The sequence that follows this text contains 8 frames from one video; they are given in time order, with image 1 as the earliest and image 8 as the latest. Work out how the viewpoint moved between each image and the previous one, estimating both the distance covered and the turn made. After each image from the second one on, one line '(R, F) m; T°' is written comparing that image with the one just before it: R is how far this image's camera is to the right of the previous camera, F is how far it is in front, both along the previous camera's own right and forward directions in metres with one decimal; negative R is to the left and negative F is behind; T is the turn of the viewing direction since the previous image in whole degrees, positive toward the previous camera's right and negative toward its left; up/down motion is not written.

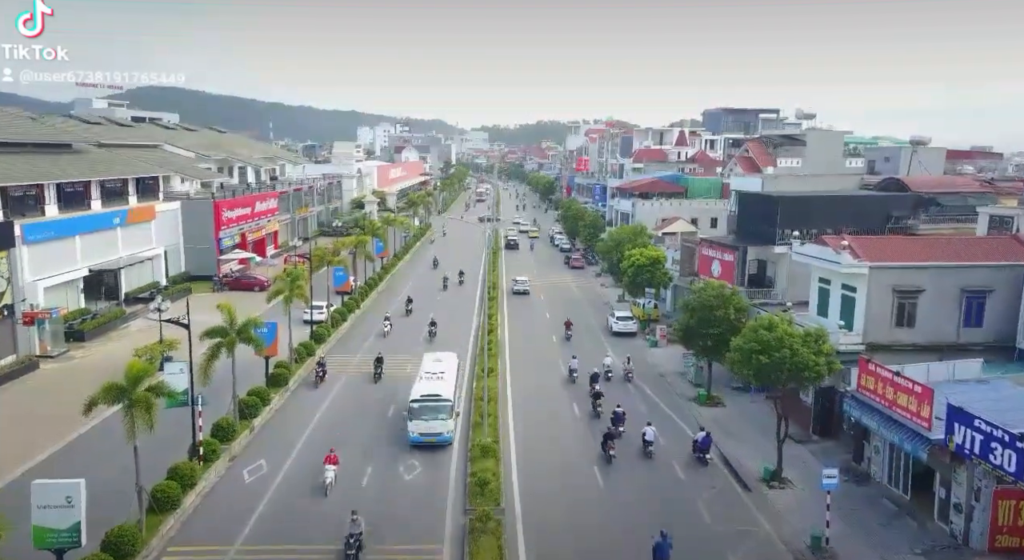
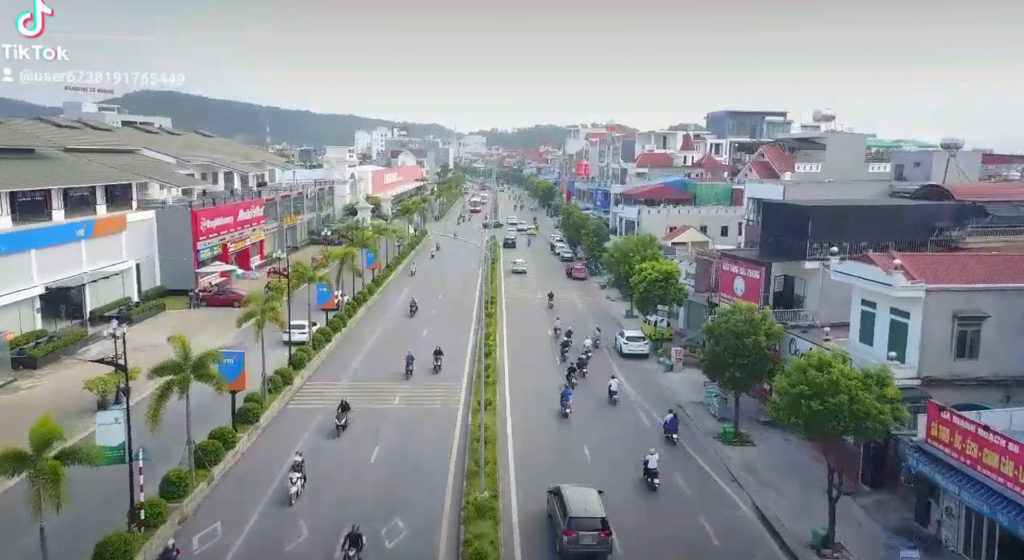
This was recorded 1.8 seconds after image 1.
(-0.1, +3.3) m; 0°
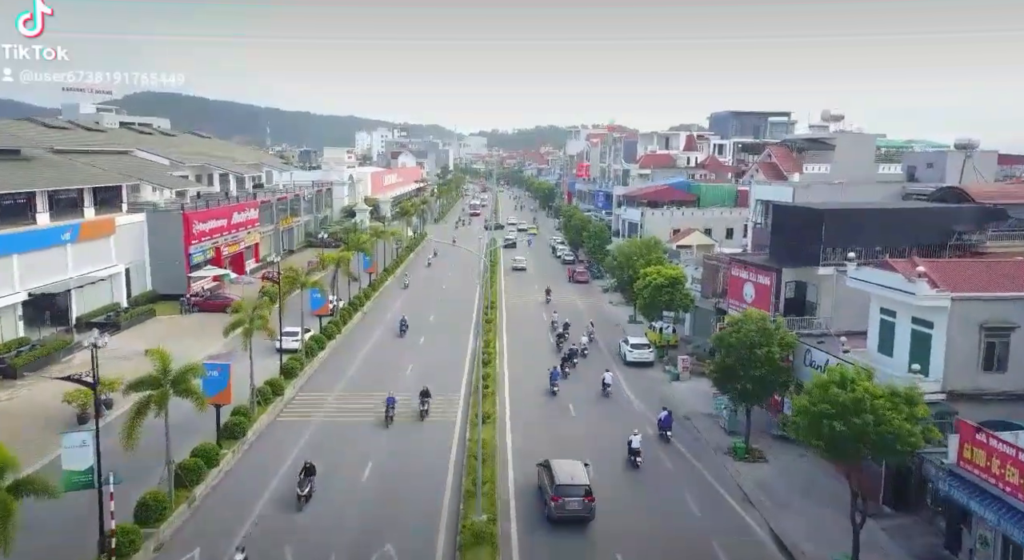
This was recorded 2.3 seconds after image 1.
(0.0, +1.2) m; 0°
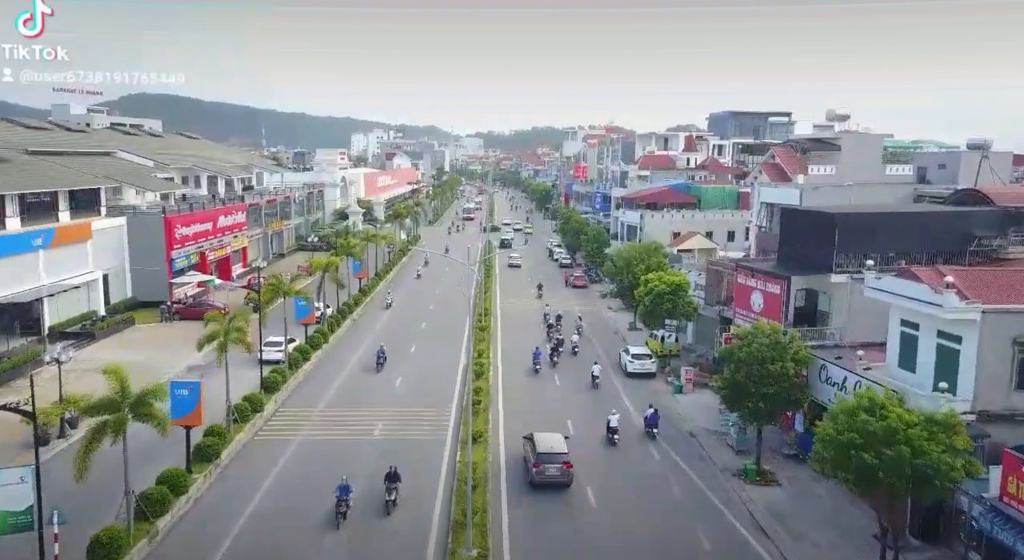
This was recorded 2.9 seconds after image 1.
(+0.1, +1.6) m; 0°
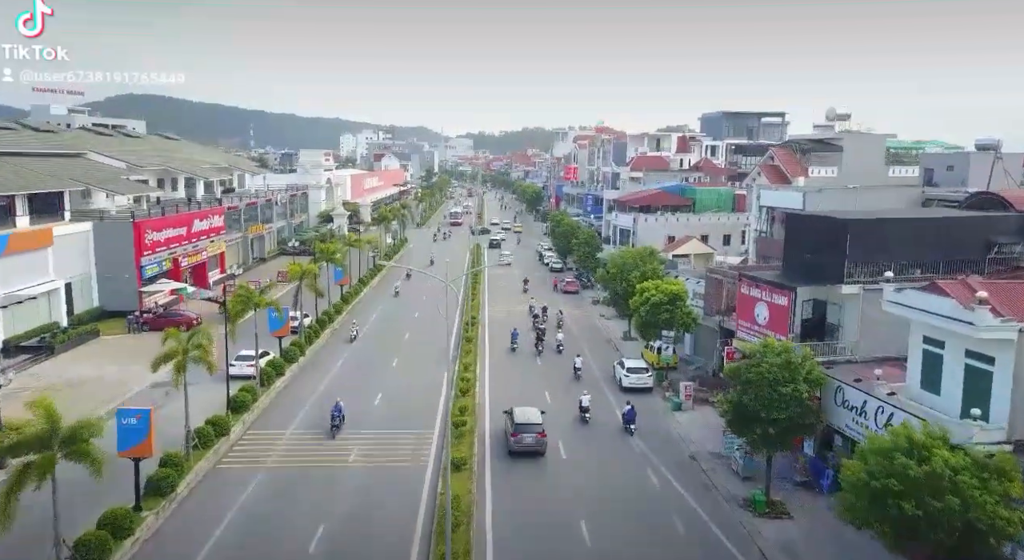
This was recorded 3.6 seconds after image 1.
(+0.1, +2.0) m; +1°
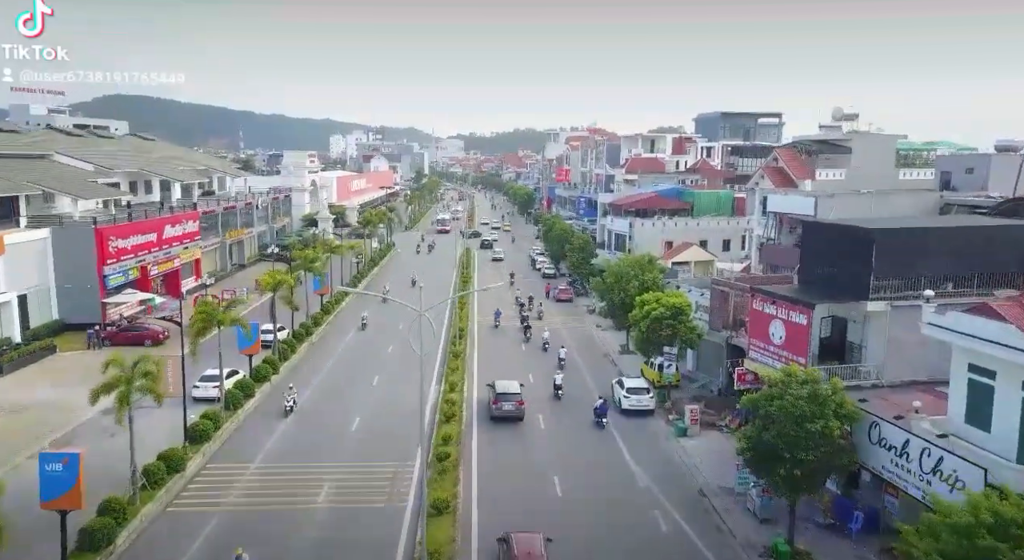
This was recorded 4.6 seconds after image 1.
(+0.1, +2.5) m; +1°
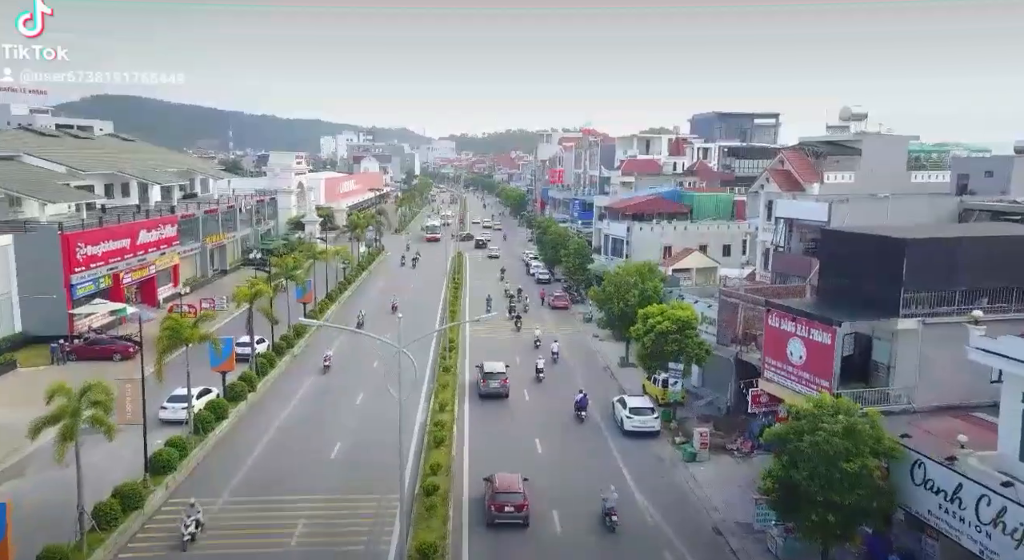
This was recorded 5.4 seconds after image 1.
(-0.1, +2.1) m; +1°
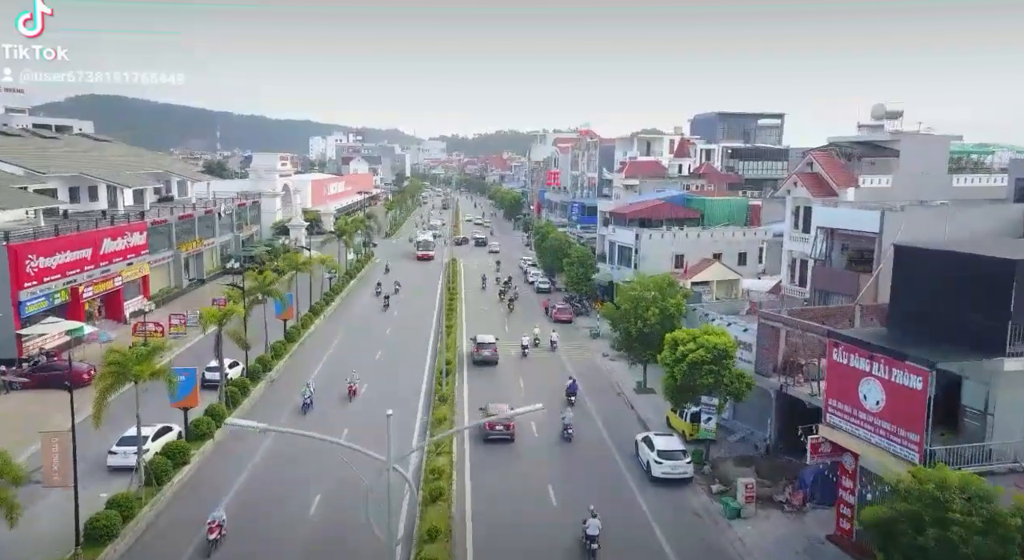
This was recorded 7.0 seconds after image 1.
(-0.5, +3.8) m; +1°
